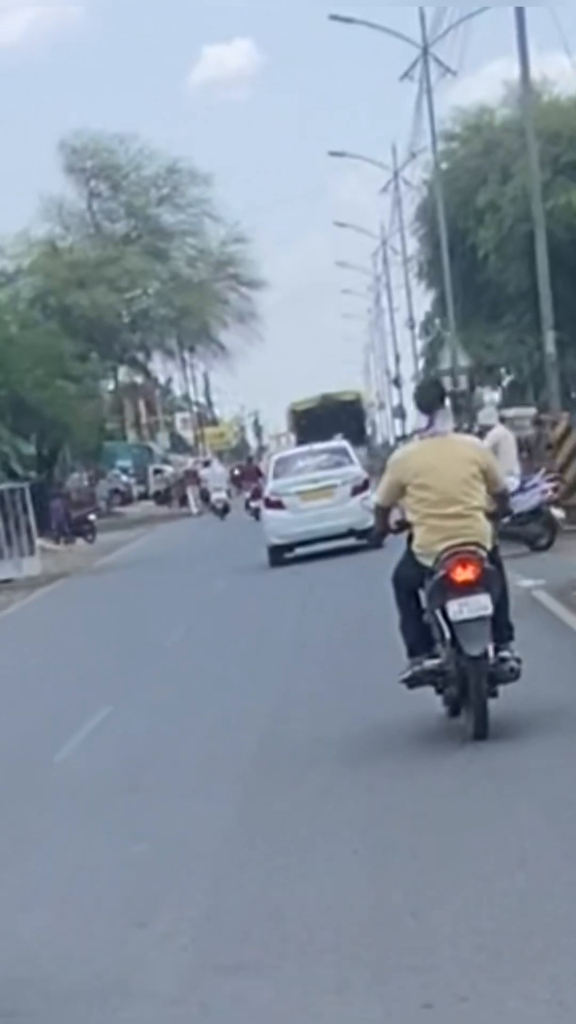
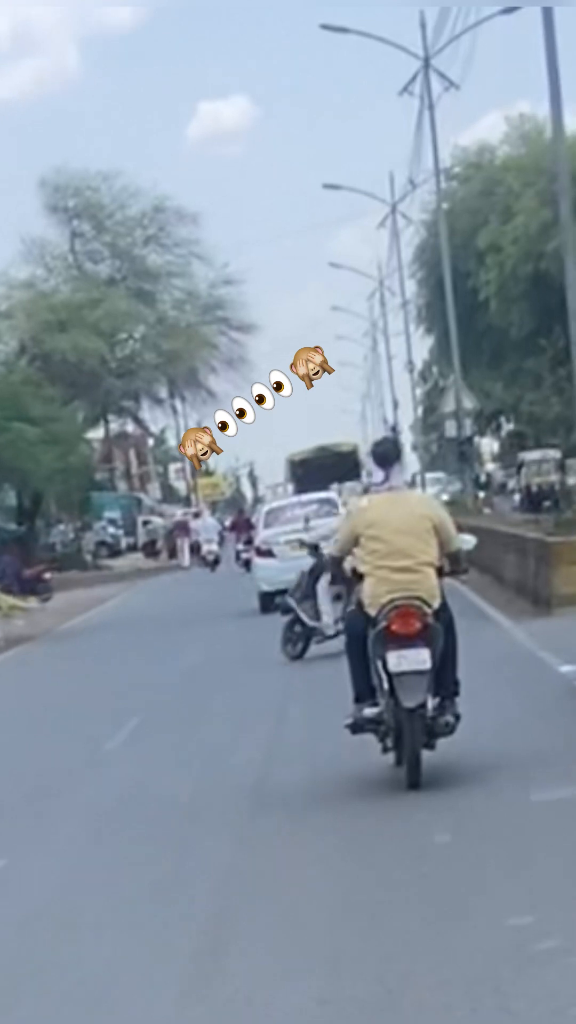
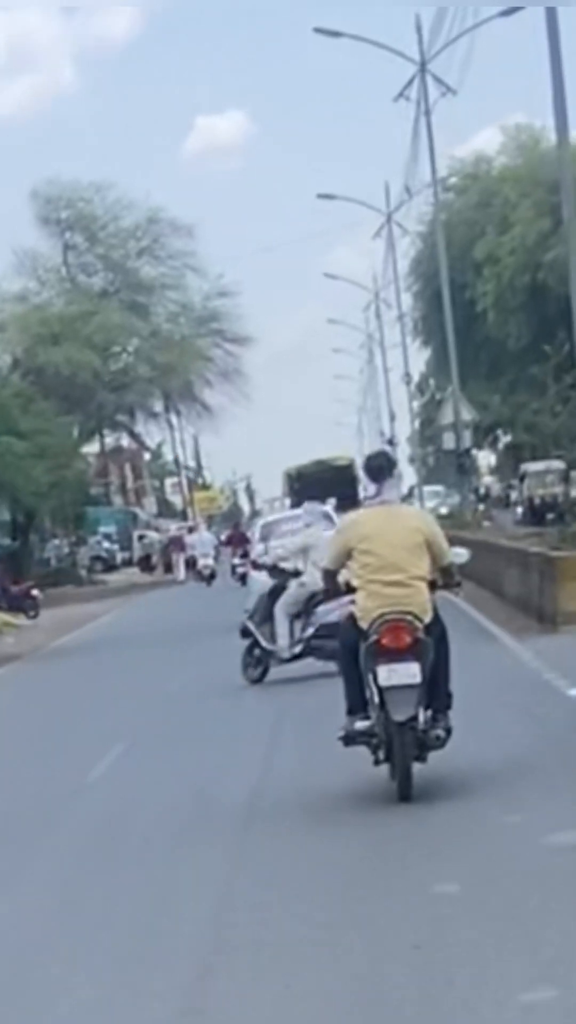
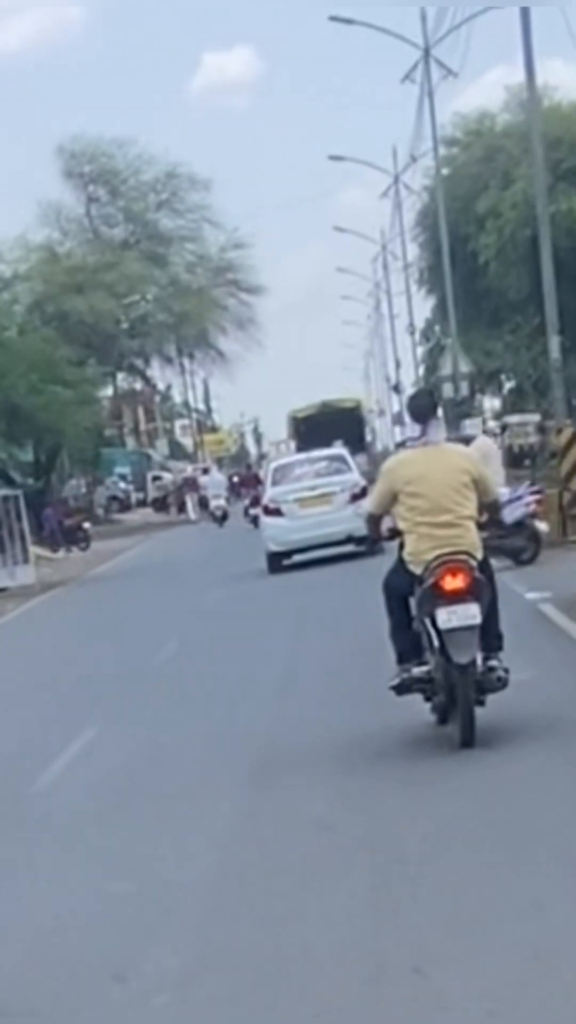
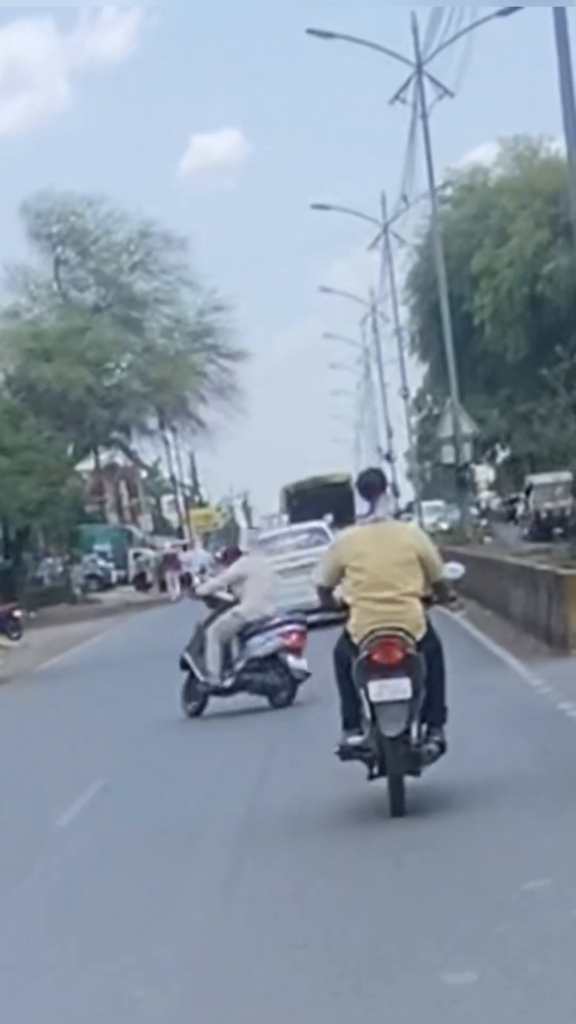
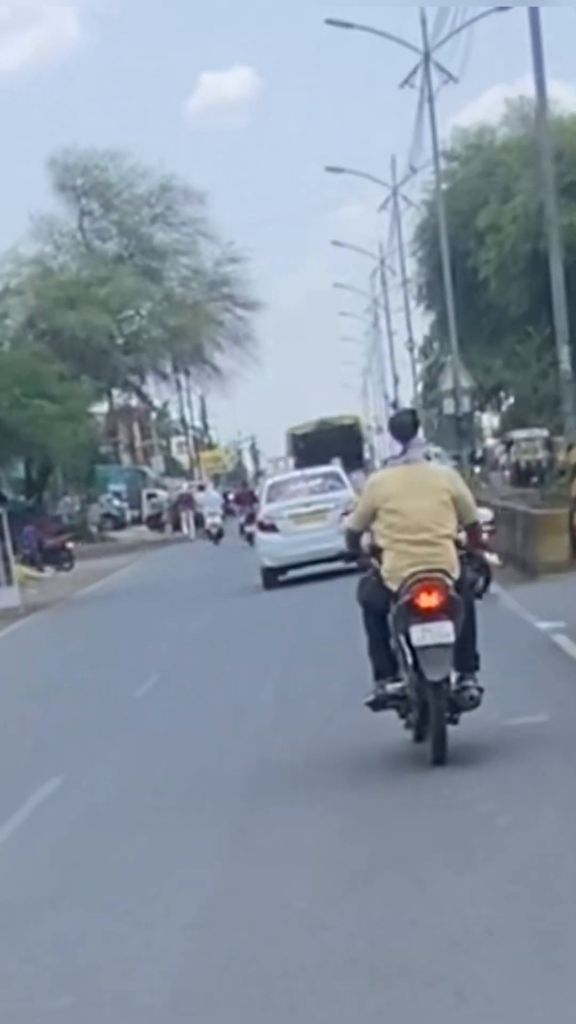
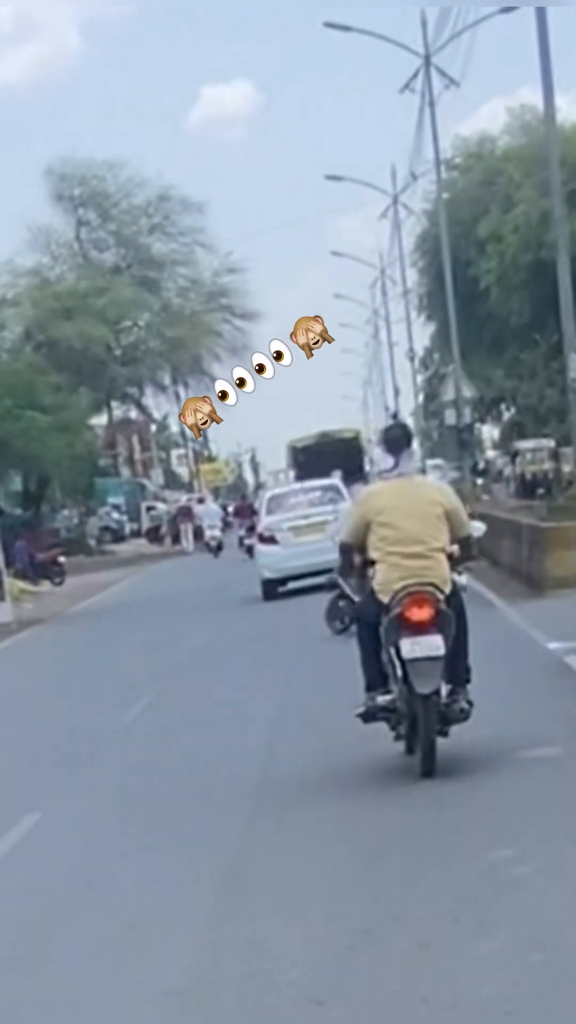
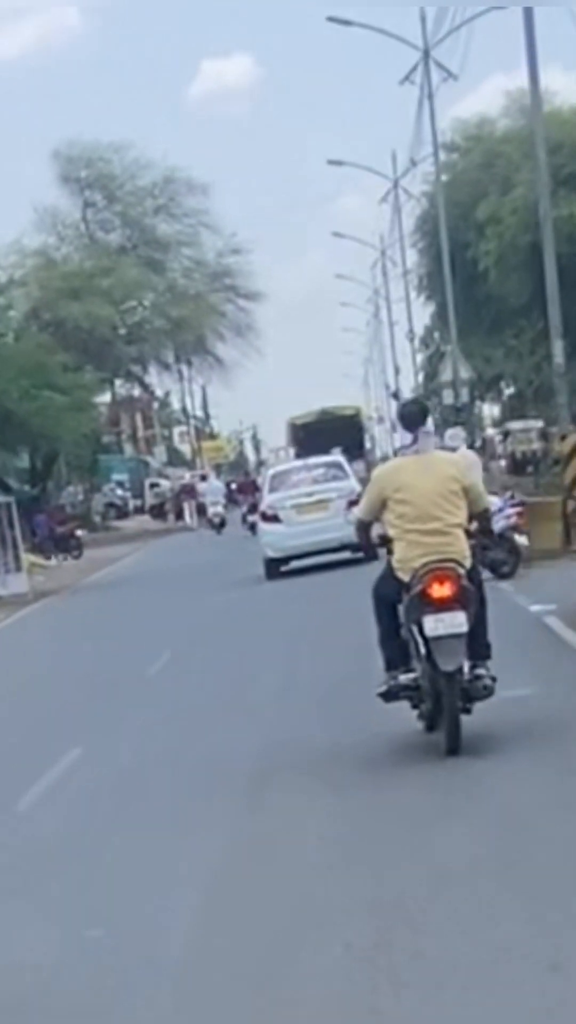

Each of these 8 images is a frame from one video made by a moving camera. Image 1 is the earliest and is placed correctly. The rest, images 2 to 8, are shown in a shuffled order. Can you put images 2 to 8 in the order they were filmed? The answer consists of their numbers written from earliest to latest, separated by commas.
4, 8, 6, 7, 2, 3, 5
